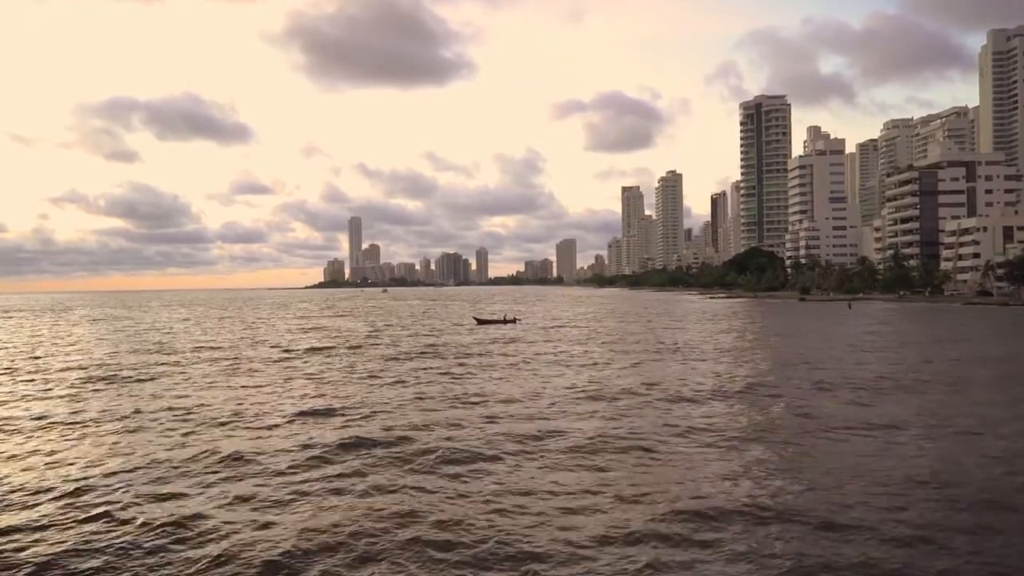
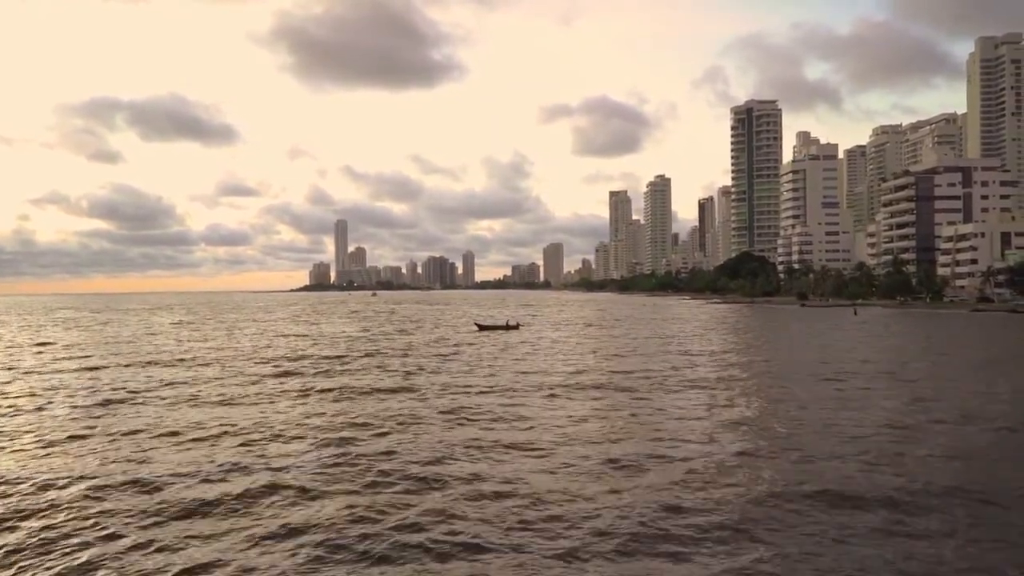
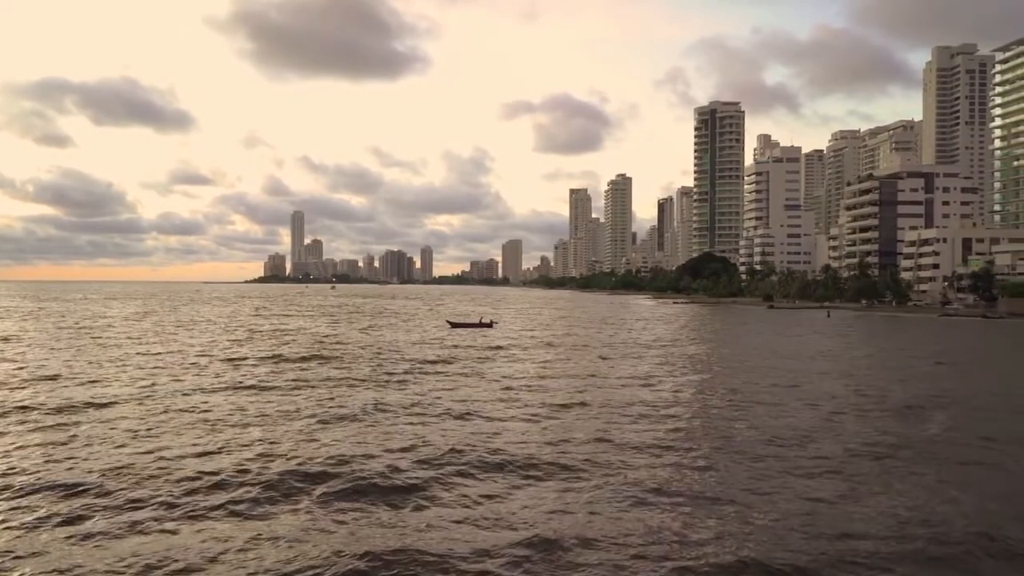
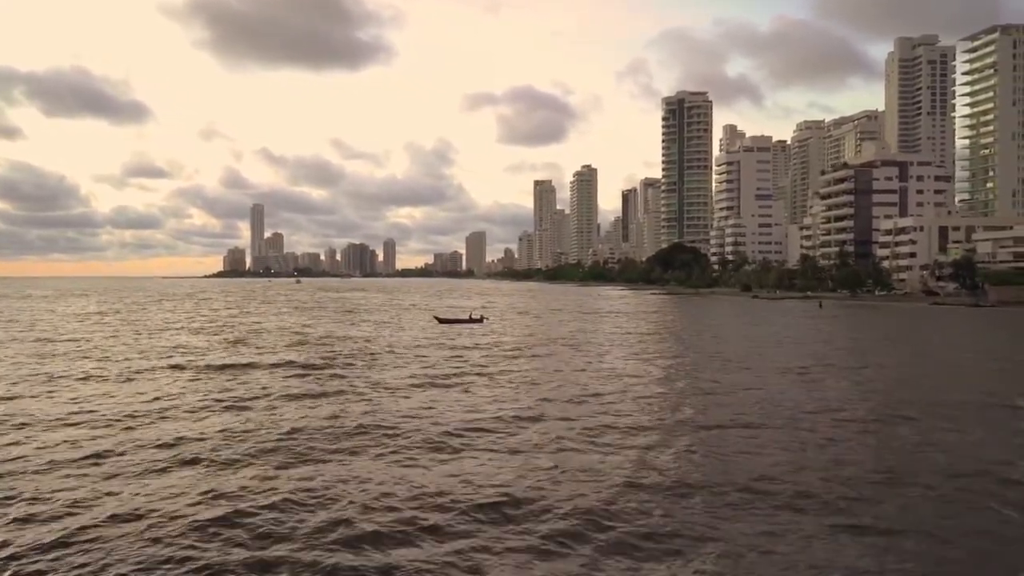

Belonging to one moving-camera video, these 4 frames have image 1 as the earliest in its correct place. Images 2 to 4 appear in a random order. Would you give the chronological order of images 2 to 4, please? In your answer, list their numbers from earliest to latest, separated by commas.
2, 3, 4
